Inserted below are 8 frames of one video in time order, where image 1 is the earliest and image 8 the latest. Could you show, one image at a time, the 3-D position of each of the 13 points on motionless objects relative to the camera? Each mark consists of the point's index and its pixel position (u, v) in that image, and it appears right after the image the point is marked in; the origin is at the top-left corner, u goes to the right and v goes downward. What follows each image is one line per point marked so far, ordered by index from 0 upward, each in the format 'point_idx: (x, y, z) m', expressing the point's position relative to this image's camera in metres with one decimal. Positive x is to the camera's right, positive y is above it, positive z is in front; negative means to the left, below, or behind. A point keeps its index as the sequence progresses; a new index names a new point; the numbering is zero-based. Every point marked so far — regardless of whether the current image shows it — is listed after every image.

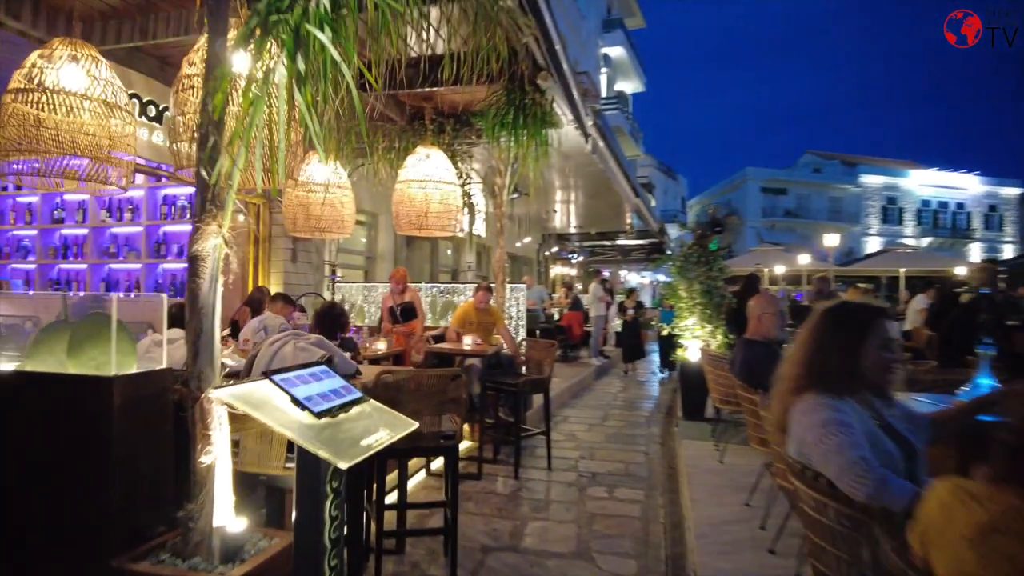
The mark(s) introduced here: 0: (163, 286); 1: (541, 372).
0: (-4.2, 0.0, +8.0) m
1: (+0.2, -0.7, +5.6) m
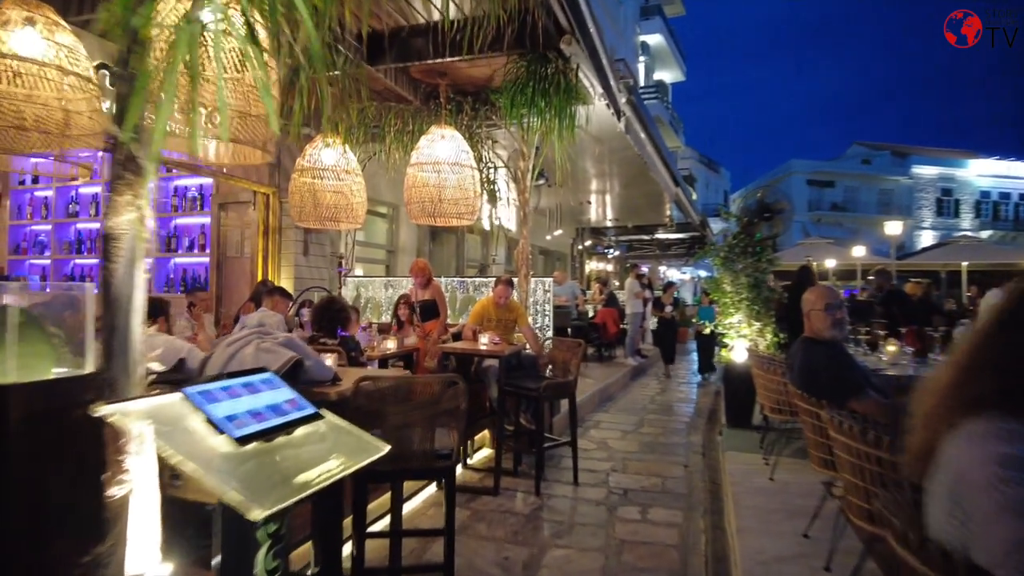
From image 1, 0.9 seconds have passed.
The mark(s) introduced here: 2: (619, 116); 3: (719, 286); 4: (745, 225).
0: (-3.9, +0.1, +7.7) m
1: (+0.4, -0.7, +5.1) m
2: (+1.0, +1.7, +6.6) m
3: (+2.0, 0.0, +6.4) m
4: (+2.2, +0.6, +6.3) m
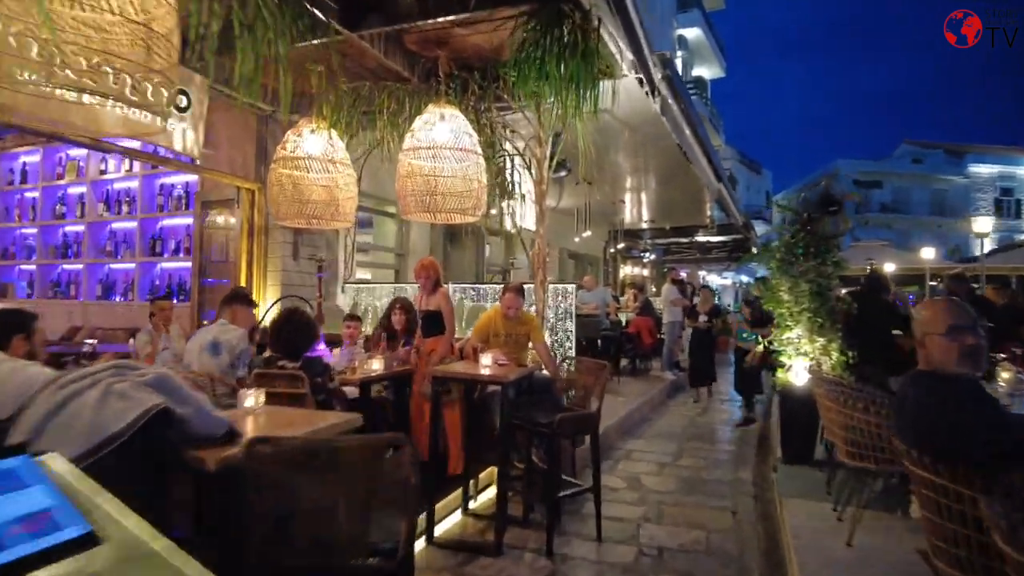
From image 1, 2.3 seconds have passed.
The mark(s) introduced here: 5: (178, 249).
0: (-3.7, 0.0, +7.0) m
1: (+0.5, -0.7, +4.1) m
2: (+1.2, +1.6, +5.7) m
3: (+2.1, -0.1, +5.4) m
4: (+2.3, +0.5, +5.2) m
5: (-3.4, +0.4, +6.9) m
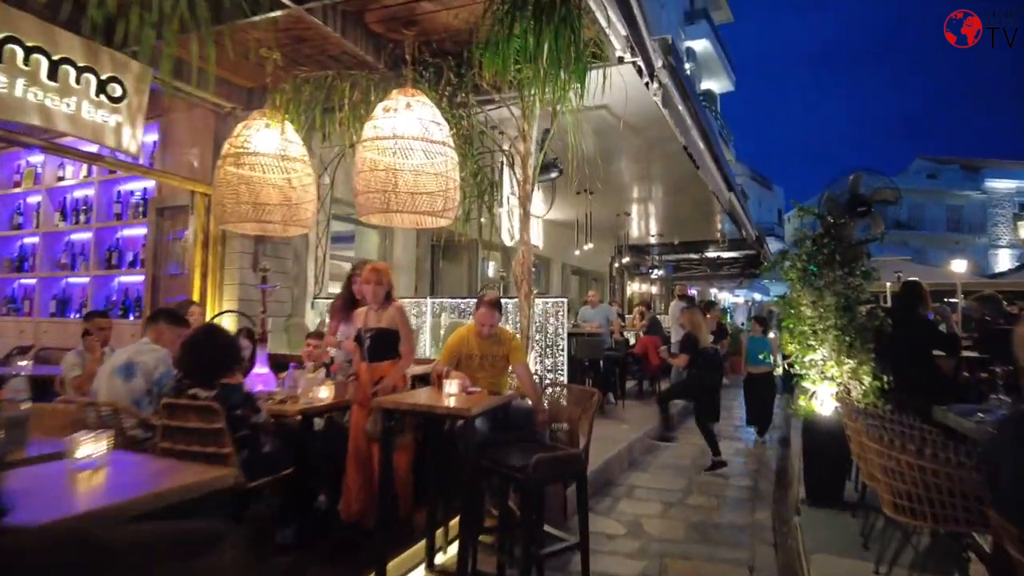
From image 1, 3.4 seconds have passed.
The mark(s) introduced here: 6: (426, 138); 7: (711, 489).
0: (-3.8, -0.1, +6.4) m
1: (+0.3, -0.8, +3.4) m
2: (+1.1, +1.5, +5.1) m
3: (+2.0, -0.2, +4.7) m
4: (+2.2, +0.4, +4.6) m
5: (-3.5, +0.2, +6.3) m
6: (-0.5, +0.9, +4.0) m
7: (+1.7, -1.7, +5.6) m
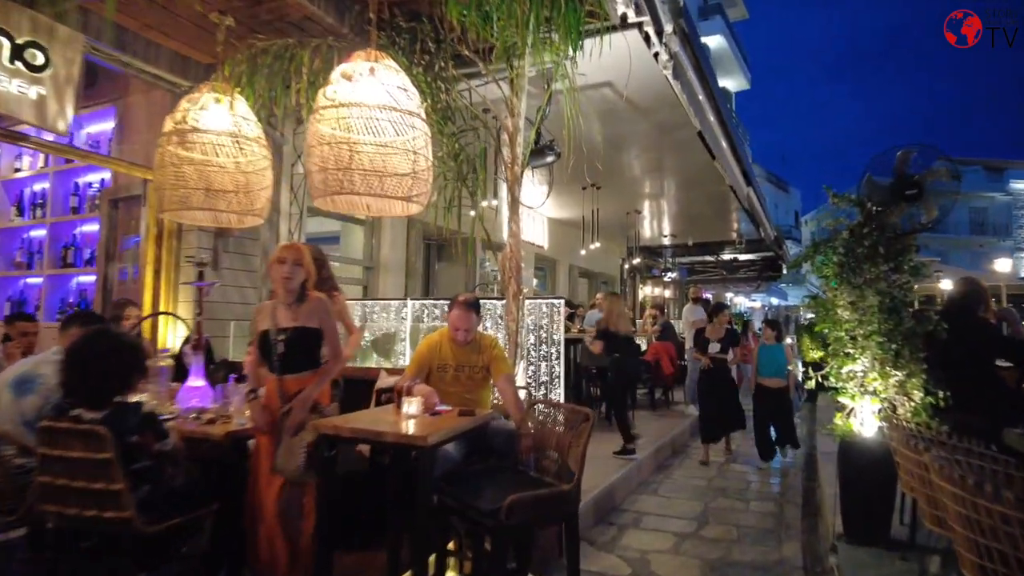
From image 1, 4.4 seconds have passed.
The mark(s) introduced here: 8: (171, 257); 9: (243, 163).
0: (-3.8, -0.2, +5.8) m
1: (+0.2, -0.8, +2.8) m
2: (+1.0, +1.5, +4.4) m
3: (+1.9, -0.1, +4.0) m
4: (+2.1, +0.4, +3.9) m
5: (-3.6, +0.2, +5.7) m
6: (-0.6, +0.9, +3.4) m
7: (+1.6, -1.7, +4.9) m
8: (-2.4, +0.2, +4.8) m
9: (-1.6, +0.8, +3.9) m
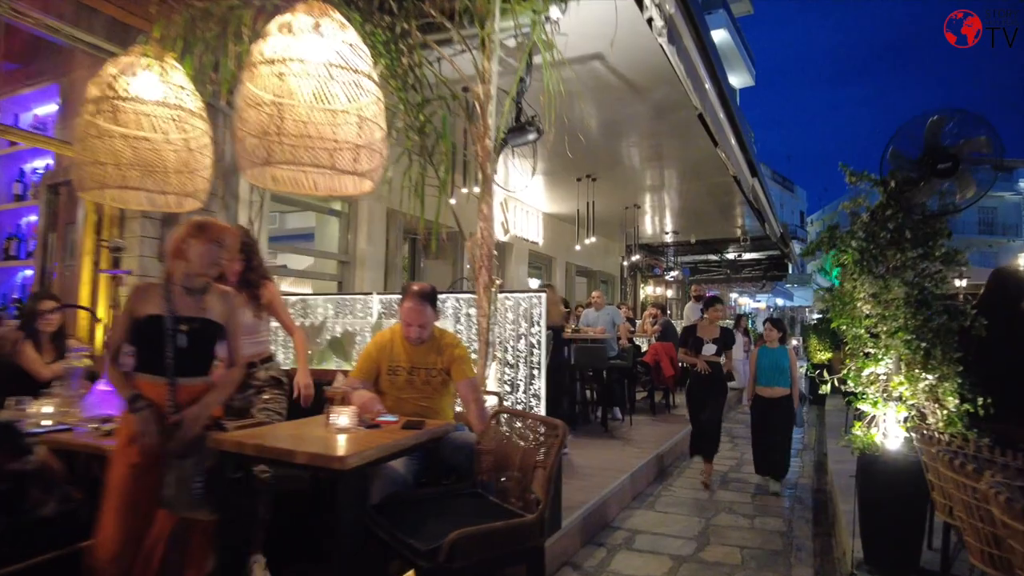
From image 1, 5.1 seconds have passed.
0: (-4.0, -0.1, +5.4) m
1: (0.0, -0.7, +2.3) m
2: (+0.8, +1.6, +3.9) m
3: (+1.7, -0.1, +3.5) m
4: (+1.9, +0.5, +3.4) m
5: (-3.7, +0.3, +5.2) m
6: (-0.8, +1.0, +2.9) m
7: (+1.5, -1.6, +4.4) m
8: (-2.6, +0.3, +4.3) m
9: (-1.7, +0.8, +3.4) m
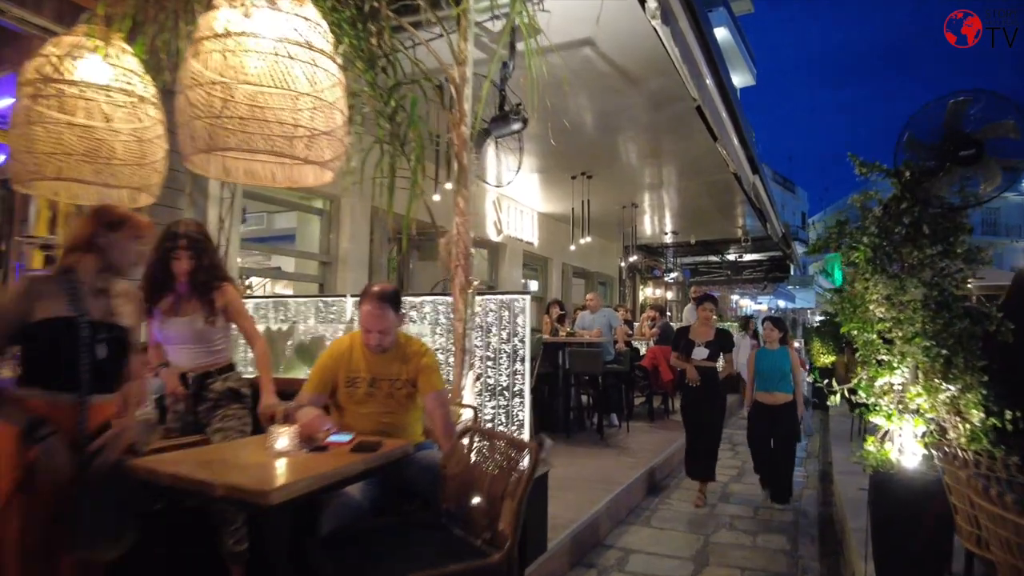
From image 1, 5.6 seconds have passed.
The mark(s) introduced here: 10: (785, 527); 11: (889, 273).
0: (-4.1, -0.1, +5.1) m
1: (-0.1, -0.7, +2.0) m
2: (+0.7, +1.6, +3.6) m
3: (+1.6, -0.1, +3.2) m
4: (+1.8, +0.5, +3.1) m
5: (-3.8, +0.3, +4.9) m
6: (-0.9, +1.0, +2.6) m
7: (+1.4, -1.6, +4.1) m
8: (-2.7, +0.3, +4.0) m
9: (-1.8, +0.8, +3.1) m
10: (+1.9, -1.7, +4.7) m
11: (+1.7, +0.1, +3.0) m
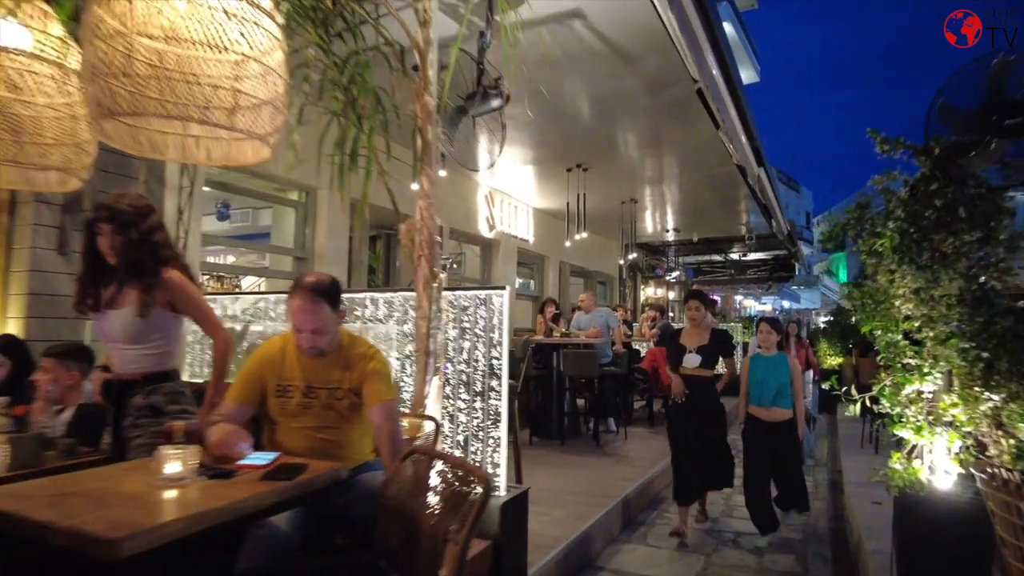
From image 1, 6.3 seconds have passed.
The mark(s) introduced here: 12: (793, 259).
0: (-4.2, -0.1, +4.7) m
1: (-0.2, -0.7, +1.6) m
2: (+0.6, +1.6, +3.2) m
3: (+1.5, -0.1, +2.8) m
4: (+1.7, +0.5, +2.7) m
5: (-3.9, +0.3, +4.6) m
6: (-1.0, +1.0, +2.2) m
7: (+1.2, -1.6, +3.7) m
8: (-2.8, +0.3, +3.6) m
9: (-2.0, +0.8, +2.8) m
10: (+1.8, -1.7, +4.3) m
11: (+1.6, +0.1, +2.6) m
12: (+6.3, +0.7, +15.1) m
